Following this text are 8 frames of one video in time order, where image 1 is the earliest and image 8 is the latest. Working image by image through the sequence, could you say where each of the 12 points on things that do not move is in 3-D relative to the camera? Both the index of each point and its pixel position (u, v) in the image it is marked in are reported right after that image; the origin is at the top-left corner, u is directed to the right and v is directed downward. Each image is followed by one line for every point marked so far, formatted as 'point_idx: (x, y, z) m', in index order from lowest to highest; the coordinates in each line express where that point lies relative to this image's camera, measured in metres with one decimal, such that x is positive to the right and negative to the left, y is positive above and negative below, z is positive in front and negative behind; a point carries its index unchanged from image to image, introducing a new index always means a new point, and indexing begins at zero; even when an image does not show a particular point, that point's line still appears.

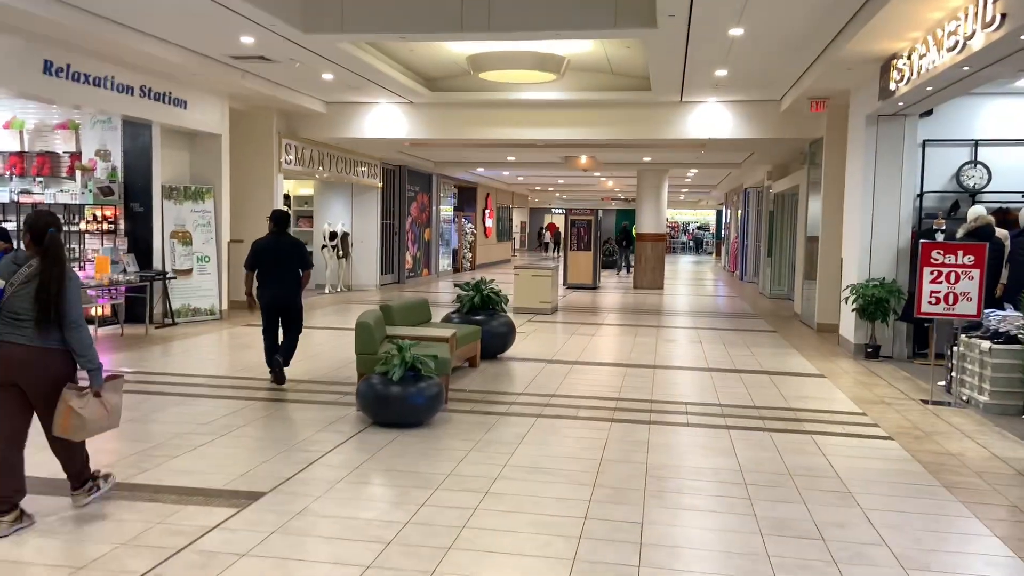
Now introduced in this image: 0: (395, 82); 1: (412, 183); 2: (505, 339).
0: (-1.5, +2.8, +11.2) m
1: (-2.3, +2.5, +19.1) m
2: (-0.1, -0.5, +8.1) m
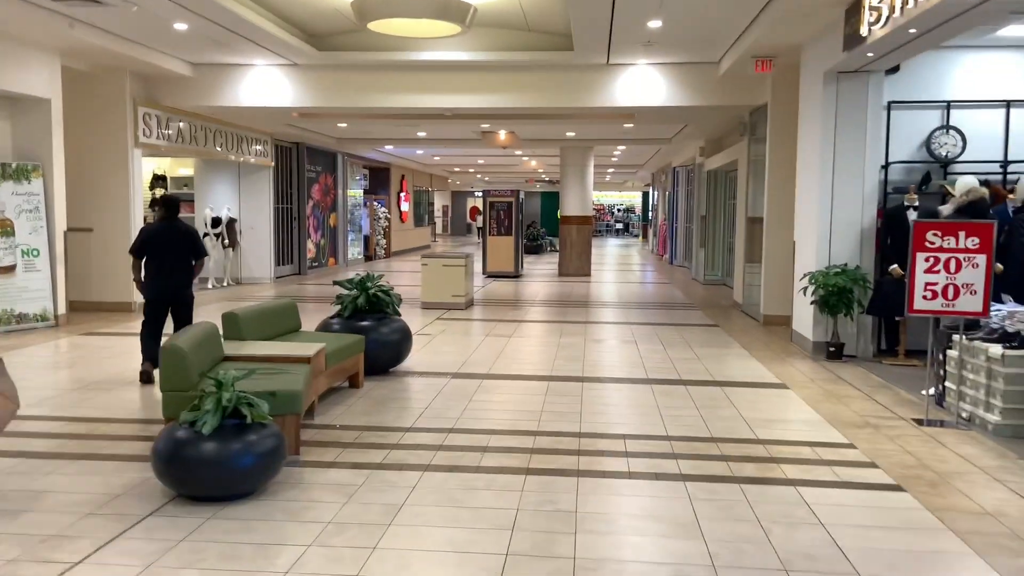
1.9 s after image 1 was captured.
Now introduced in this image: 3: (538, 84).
0: (-2.7, +2.9, +9.3) m
1: (-4.2, +2.7, +17.1) m
2: (-0.9, -0.5, +6.4) m
3: (+0.4, +2.7, +10.5) m
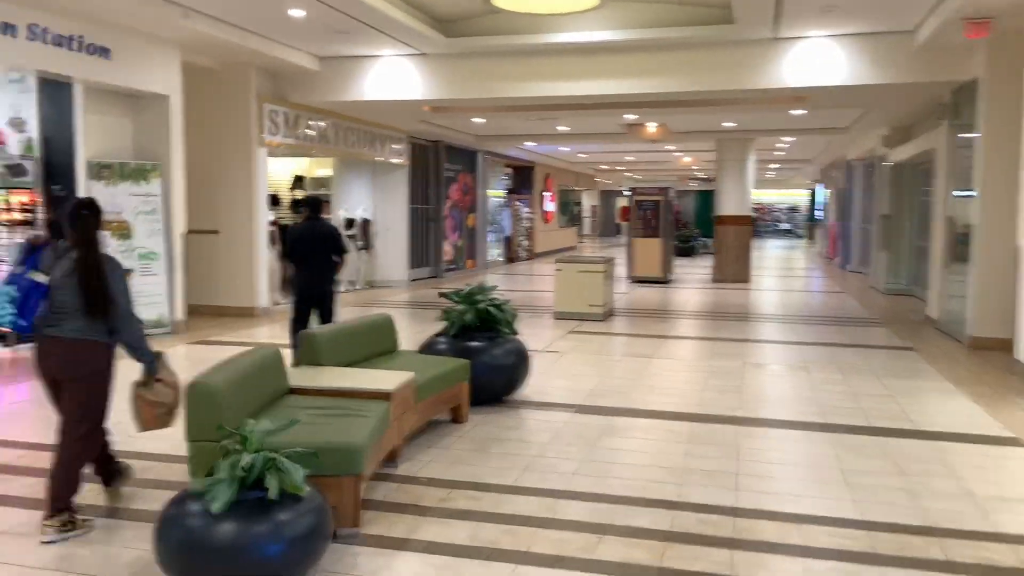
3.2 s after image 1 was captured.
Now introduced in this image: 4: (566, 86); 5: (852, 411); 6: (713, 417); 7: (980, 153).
0: (-1.2, +2.8, +8.5) m
1: (-1.2, +2.6, +16.5) m
2: (0.0, -0.6, +5.4) m
3: (+2.0, +2.5, +9.2) m
4: (+0.6, +2.3, +9.4) m
5: (+2.3, -0.8, +5.5) m
6: (+1.3, -0.8, +5.3) m
7: (+4.5, +1.3, +7.9) m
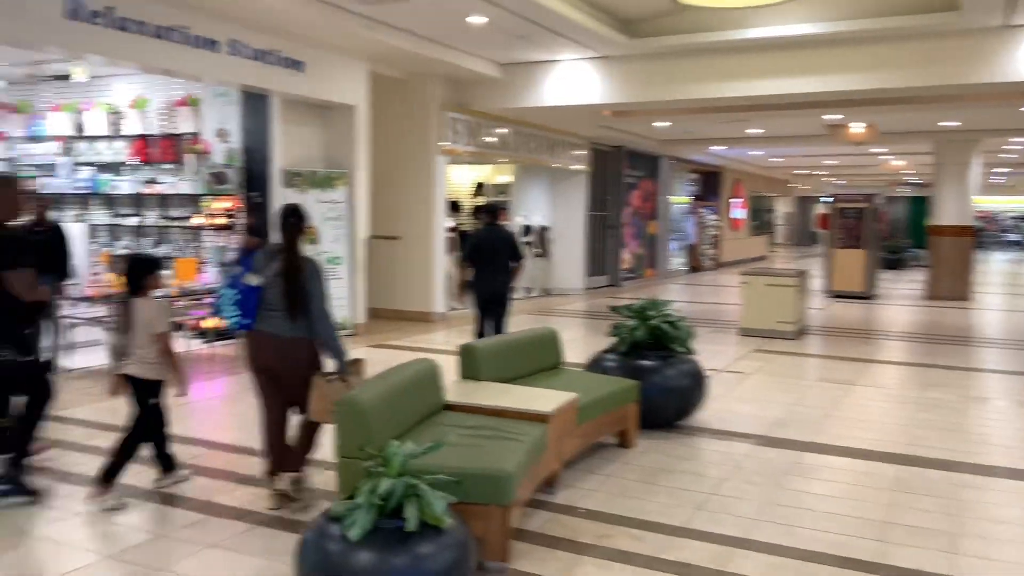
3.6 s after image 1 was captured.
0: (+0.7, +2.7, +8.3) m
1: (+2.4, +2.4, +16.0) m
2: (+1.1, -0.7, +4.9) m
3: (+4.0, +2.4, +8.2) m
4: (+2.6, +2.2, +8.7) m
5: (+3.3, -1.0, +4.5) m
6: (+2.3, -0.9, +4.5) m
7: (+6.1, +1.1, +6.3) m
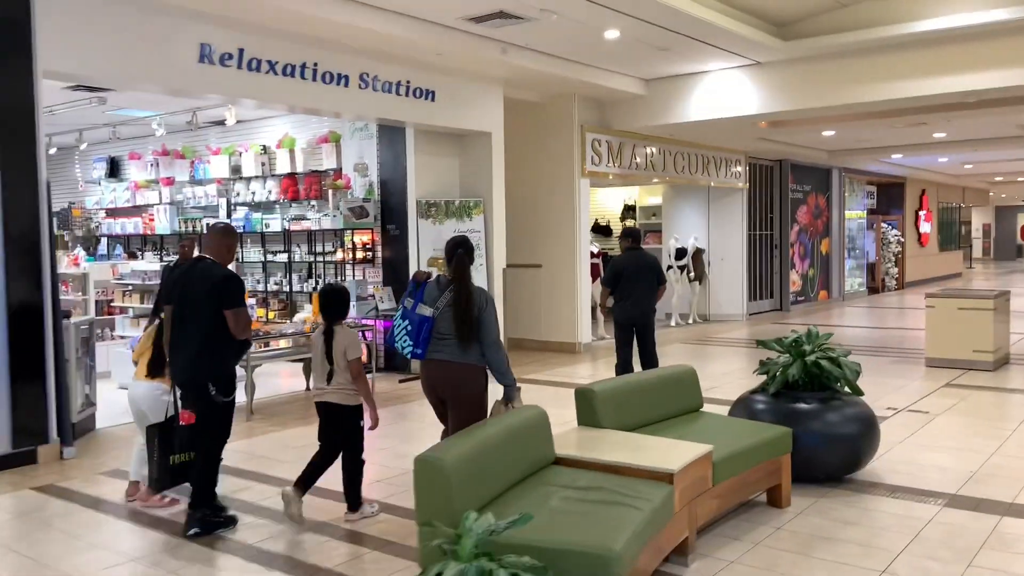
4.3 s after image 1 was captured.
0: (+2.0, +2.4, +7.7) m
1: (+5.3, +1.9, +14.8) m
2: (+1.8, -0.8, +4.2) m
3: (+5.2, +2.2, +6.8) m
4: (+4.0, +2.0, +7.6) m
5: (+3.9, -1.0, +3.3) m
6: (+2.9, -1.0, +3.5) m
7: (+6.9, +1.0, +4.6) m
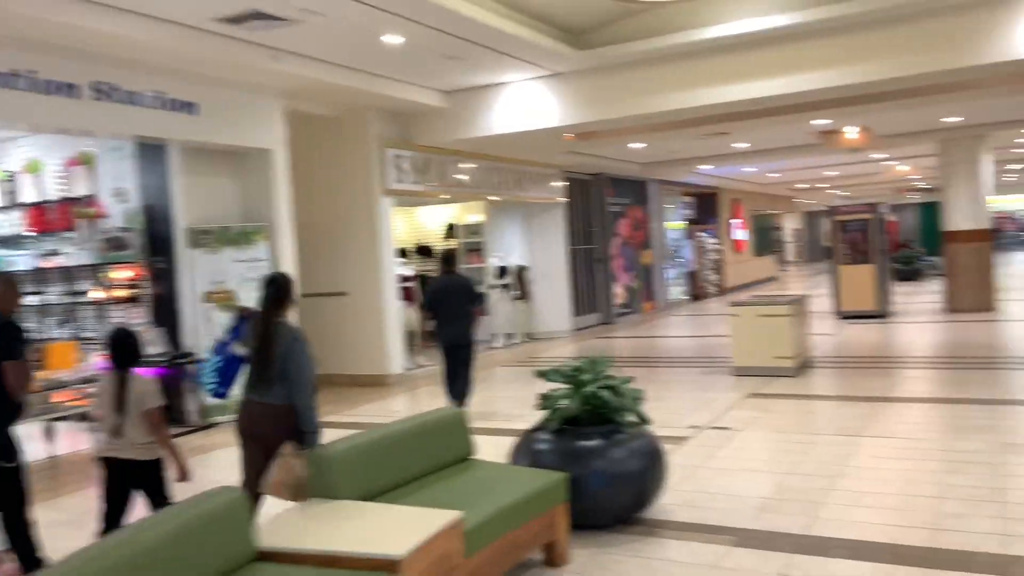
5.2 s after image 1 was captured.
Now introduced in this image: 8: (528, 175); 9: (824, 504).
0: (0.0, +2.2, +7.3) m
1: (+2.0, +1.7, +14.9) m
2: (+0.6, -0.9, +3.7) m
3: (+3.3, +2.2, +7.1) m
4: (+2.0, +1.9, +7.6) m
5: (+2.9, -1.0, +3.3) m
6: (+1.9, -1.1, +3.3) m
7: (+5.5, +1.2, +5.1) m
8: (+0.2, +1.7, +12.0) m
9: (+1.5, -1.0, +3.8) m
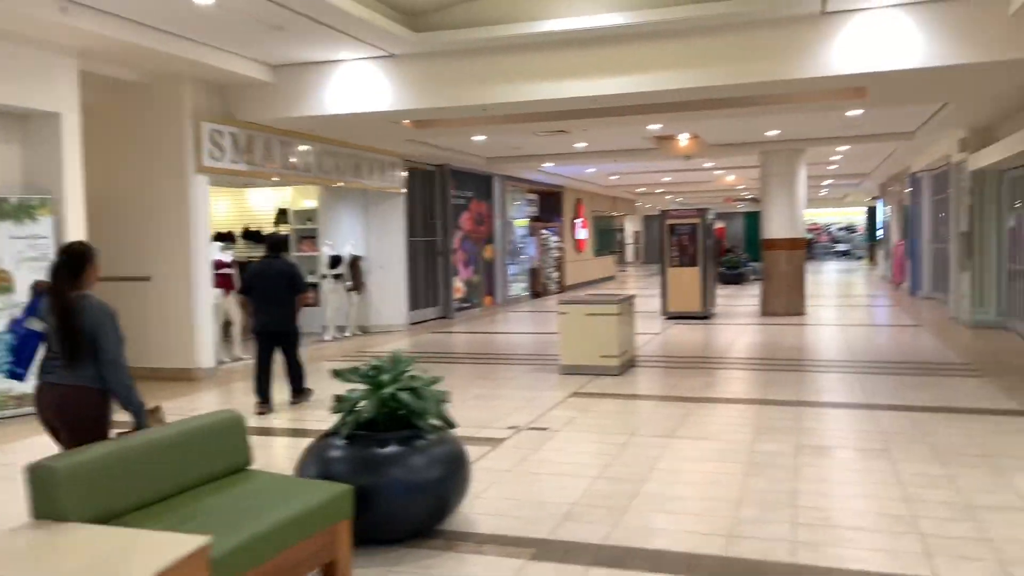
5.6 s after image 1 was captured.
0: (-1.4, +2.3, +6.8) m
1: (-0.9, +1.8, +14.7) m
2: (-0.3, -0.9, +3.5) m
3: (+1.9, +2.1, +7.2) m
4: (+0.5, +1.9, +7.5) m
5: (+2.0, -1.0, +3.4) m
6: (+1.0, -1.1, +3.3) m
7: (+4.3, +1.0, +5.7) m
8: (-2.1, +1.8, +11.5) m
9: (+0.5, -1.0, +3.7) m
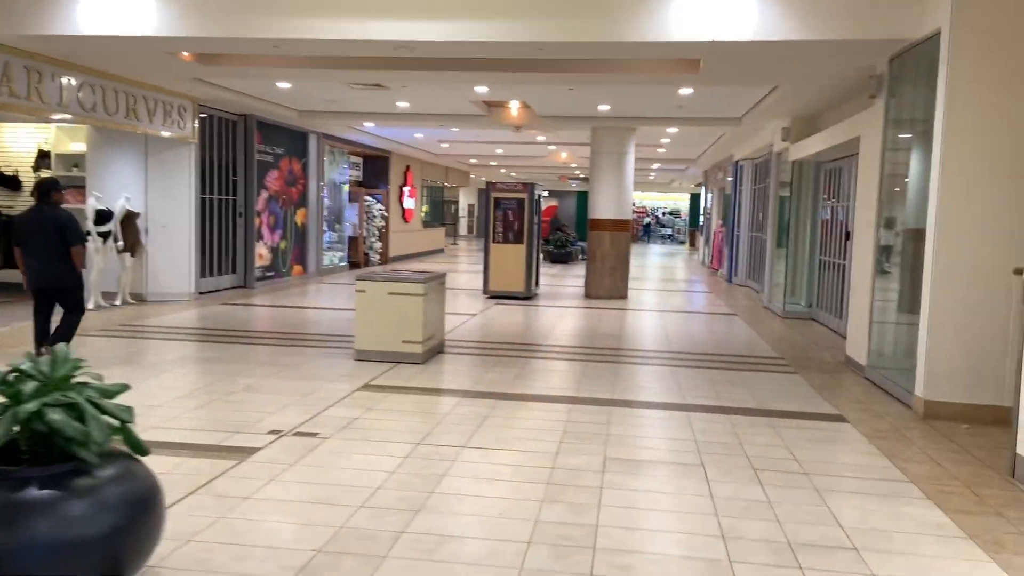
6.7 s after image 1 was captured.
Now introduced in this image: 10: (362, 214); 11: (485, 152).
0: (-2.8, +2.6, +5.4) m
1: (-4.0, +2.4, +13.2) m
2: (-1.2, -0.8, +2.4) m
3: (+0.3, +2.3, +6.5) m
4: (-1.1, +2.1, +6.5) m
5: (+1.1, -1.0, +2.9) m
6: (+0.1, -1.0, +2.5) m
7: (+3.0, +1.0, +5.5) m
8: (-4.5, +2.3, +9.8) m
9: (-0.5, -1.0, +2.9) m
10: (-3.3, +1.6, +17.8) m
11: (-0.7, +3.3, +19.3) m
